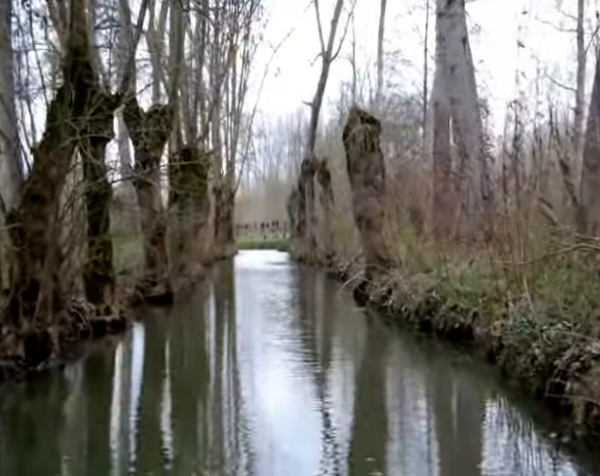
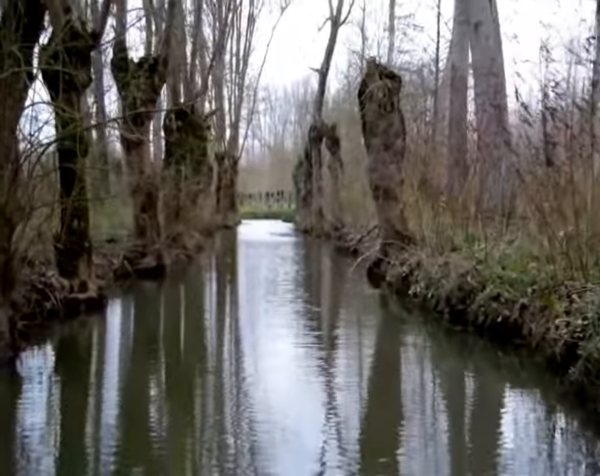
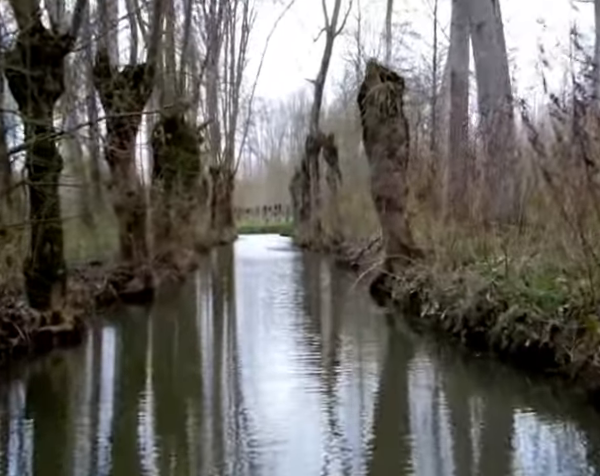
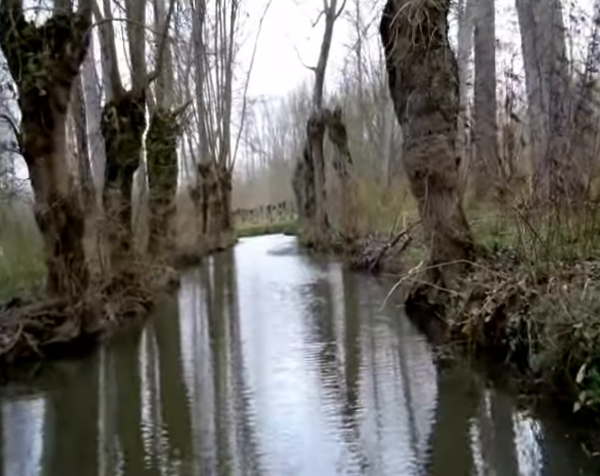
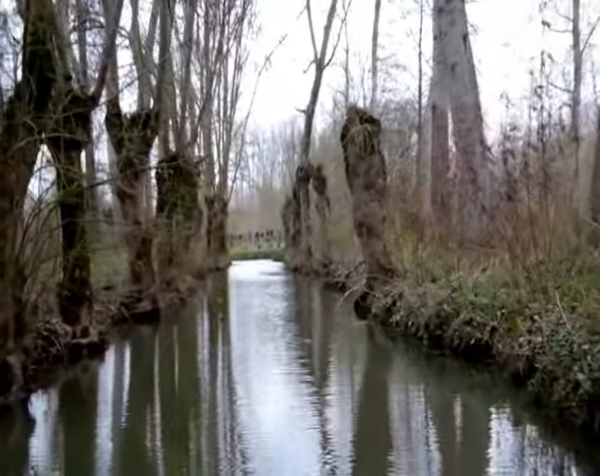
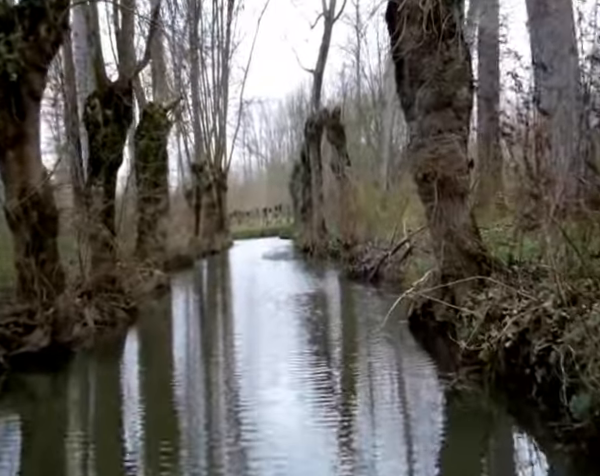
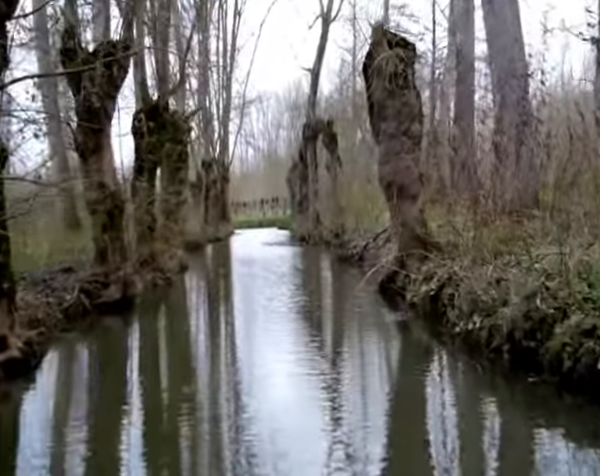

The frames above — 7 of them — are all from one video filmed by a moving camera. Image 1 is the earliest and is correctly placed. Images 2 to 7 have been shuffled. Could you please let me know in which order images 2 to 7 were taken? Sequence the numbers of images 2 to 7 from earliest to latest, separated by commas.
5, 2, 3, 7, 4, 6
